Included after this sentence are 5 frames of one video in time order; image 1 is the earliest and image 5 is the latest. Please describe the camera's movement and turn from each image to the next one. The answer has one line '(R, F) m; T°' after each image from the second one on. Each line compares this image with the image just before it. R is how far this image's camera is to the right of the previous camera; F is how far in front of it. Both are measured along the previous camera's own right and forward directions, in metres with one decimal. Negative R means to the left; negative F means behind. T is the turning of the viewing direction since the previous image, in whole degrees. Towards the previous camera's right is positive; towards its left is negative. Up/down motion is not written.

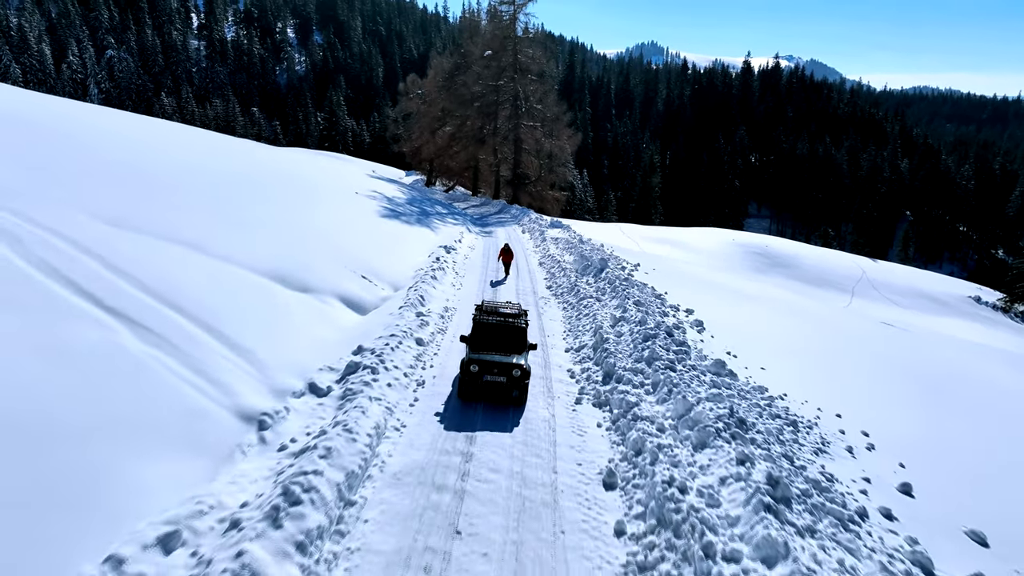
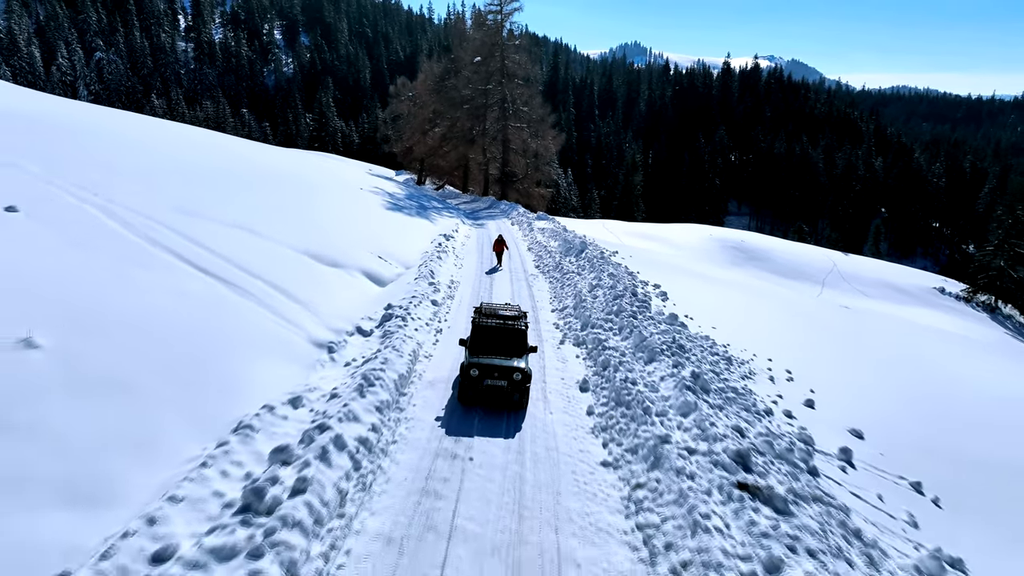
(-0.2, -2.9) m; +1°
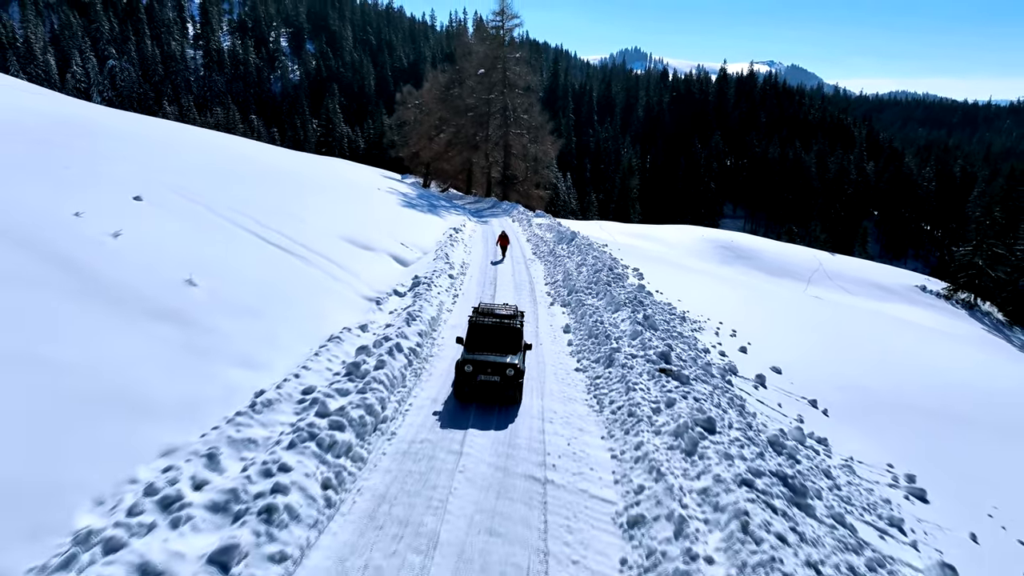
(0.0, -3.6) m; 0°
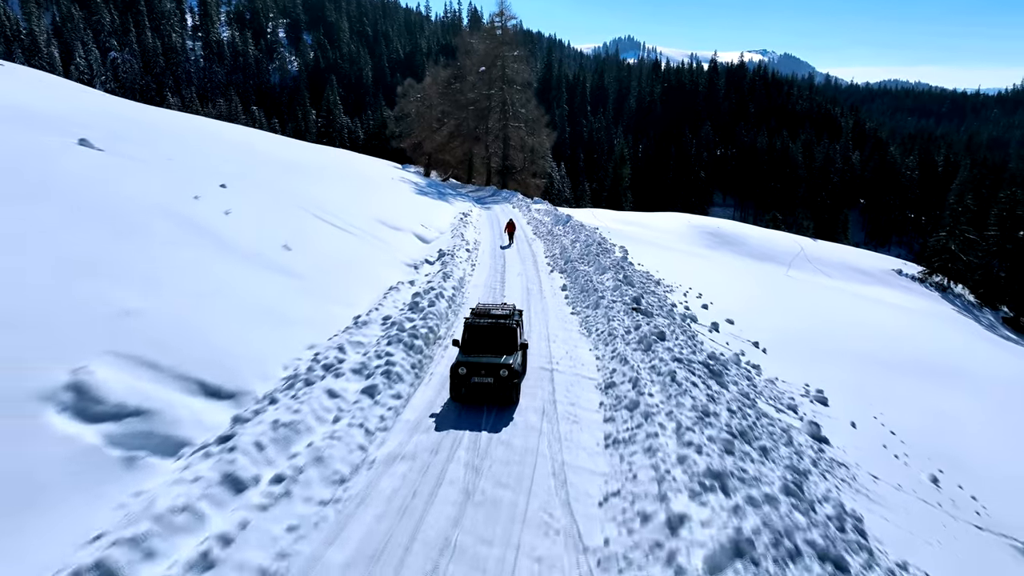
(-0.4, -3.8) m; +1°
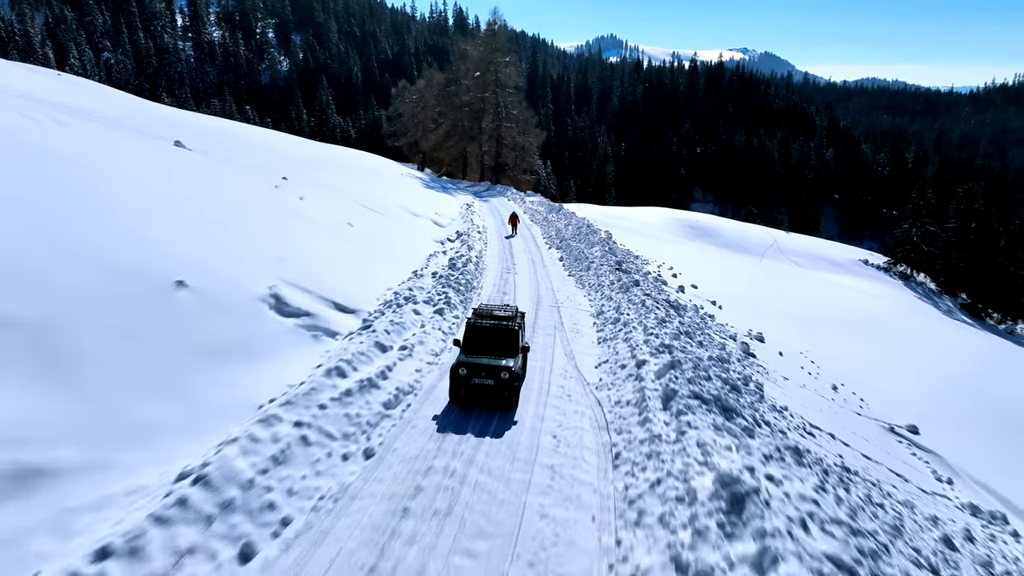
(-0.7, -4.4) m; +1°
